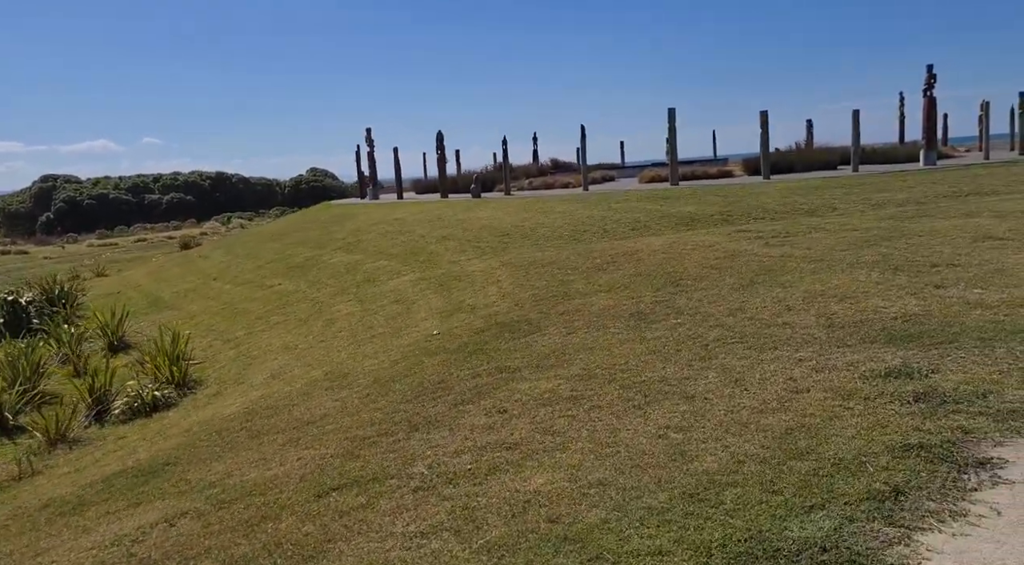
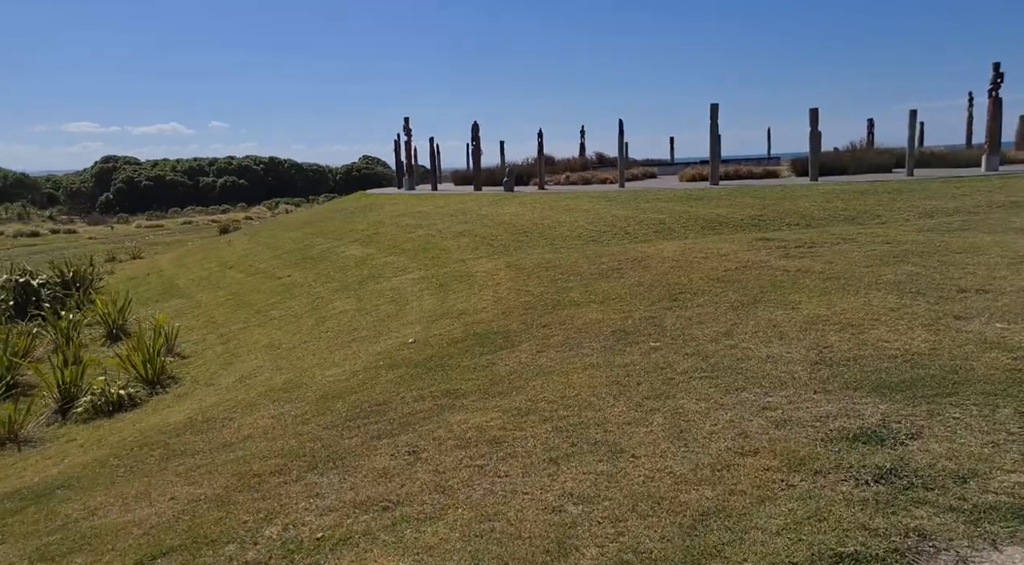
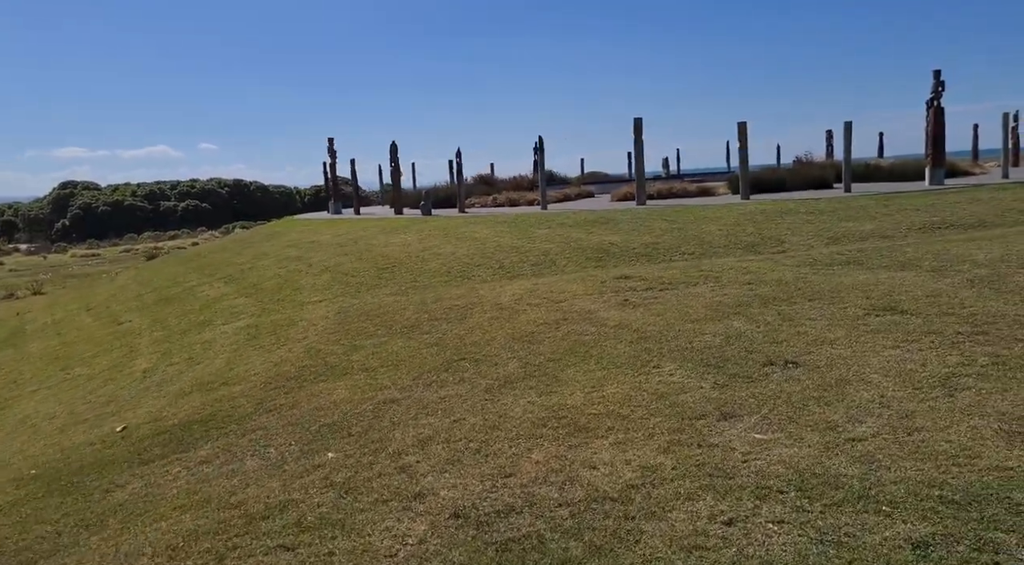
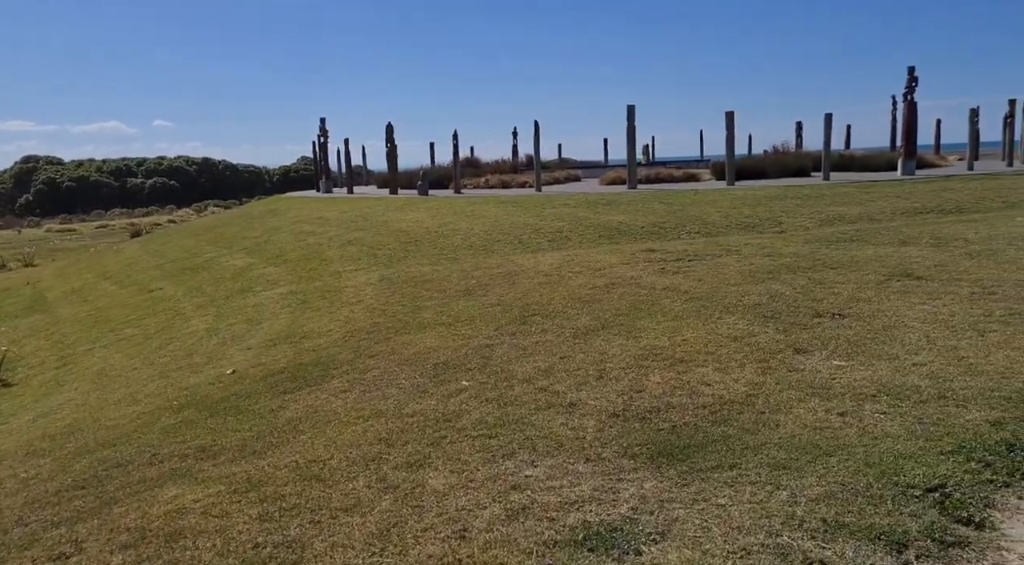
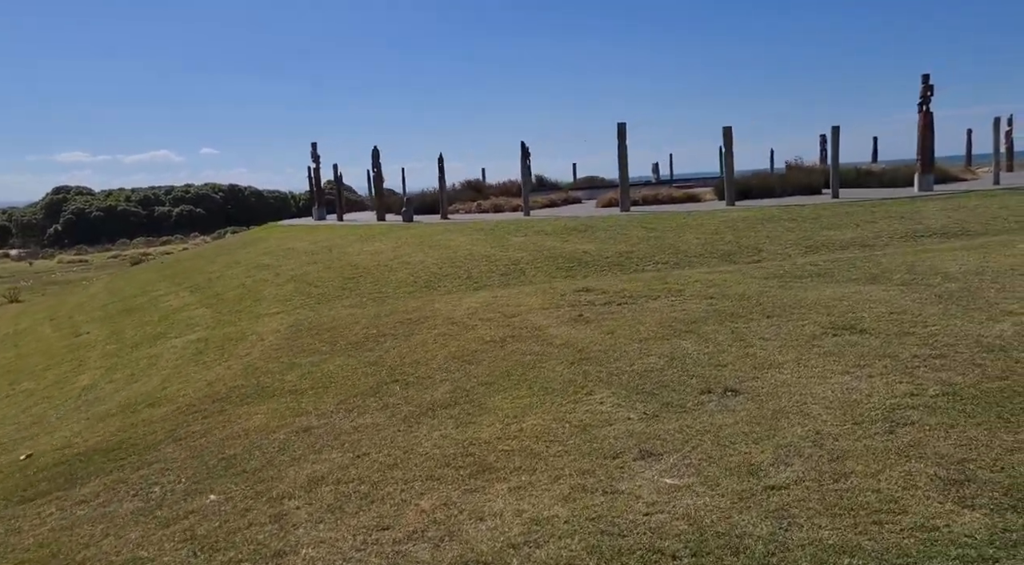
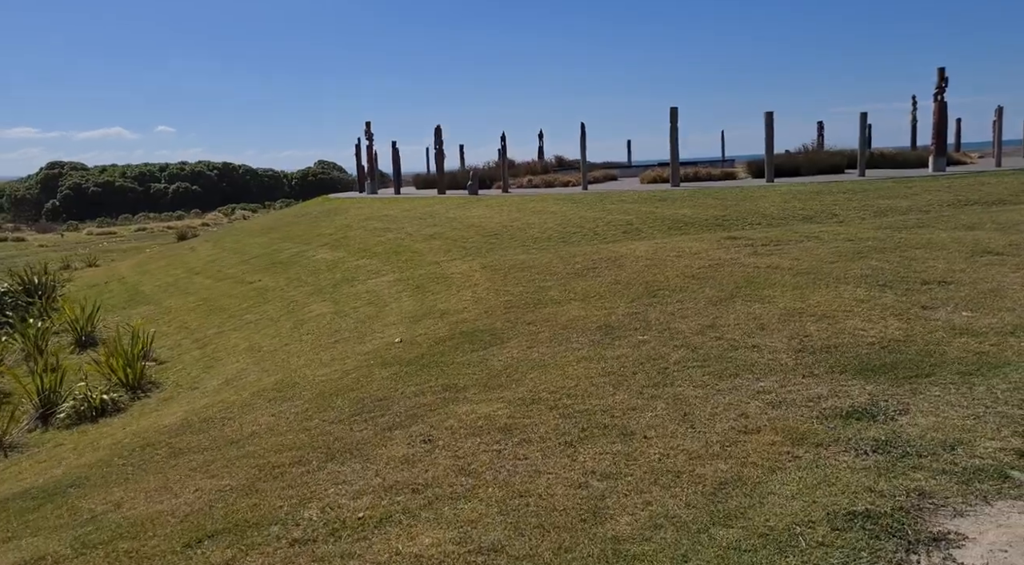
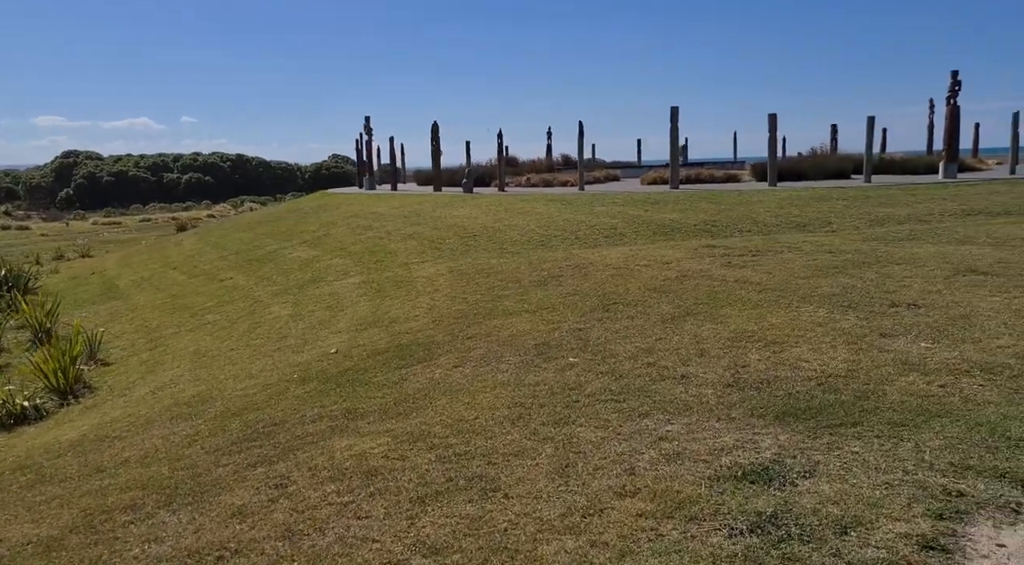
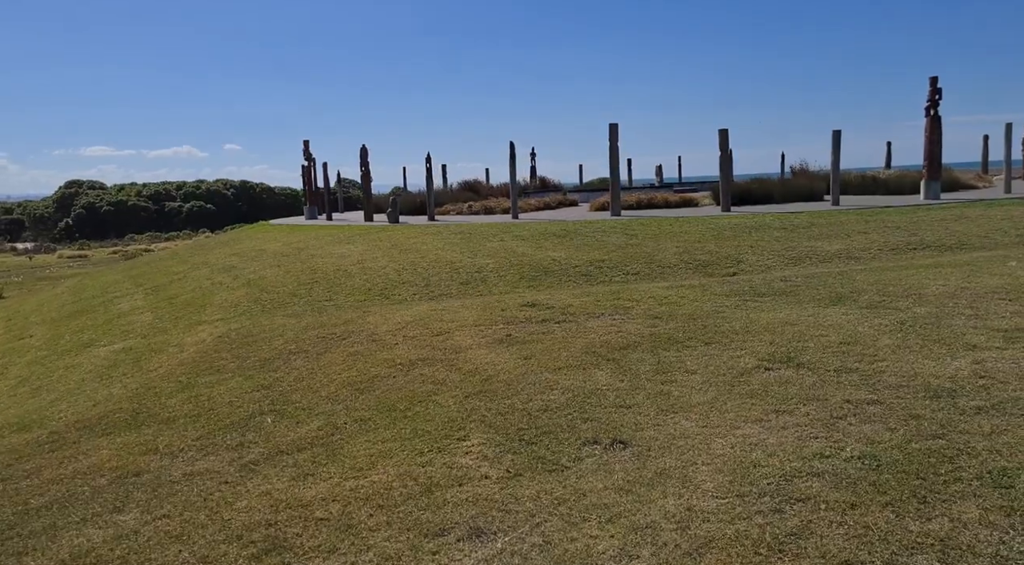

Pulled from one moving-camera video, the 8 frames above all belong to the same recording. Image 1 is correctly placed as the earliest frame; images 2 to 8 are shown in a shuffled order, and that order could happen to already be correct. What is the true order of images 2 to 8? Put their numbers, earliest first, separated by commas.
6, 2, 7, 4, 3, 5, 8
